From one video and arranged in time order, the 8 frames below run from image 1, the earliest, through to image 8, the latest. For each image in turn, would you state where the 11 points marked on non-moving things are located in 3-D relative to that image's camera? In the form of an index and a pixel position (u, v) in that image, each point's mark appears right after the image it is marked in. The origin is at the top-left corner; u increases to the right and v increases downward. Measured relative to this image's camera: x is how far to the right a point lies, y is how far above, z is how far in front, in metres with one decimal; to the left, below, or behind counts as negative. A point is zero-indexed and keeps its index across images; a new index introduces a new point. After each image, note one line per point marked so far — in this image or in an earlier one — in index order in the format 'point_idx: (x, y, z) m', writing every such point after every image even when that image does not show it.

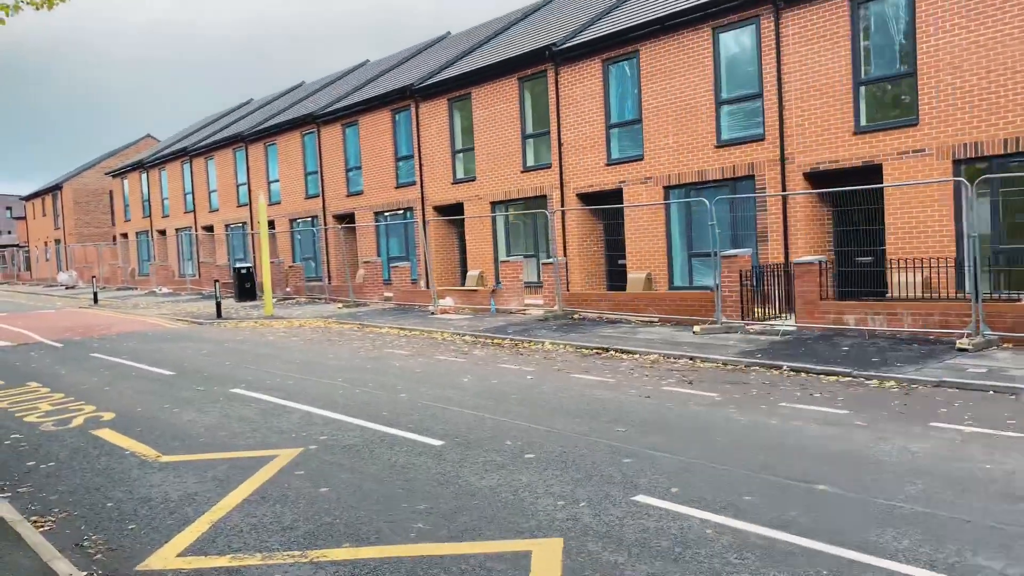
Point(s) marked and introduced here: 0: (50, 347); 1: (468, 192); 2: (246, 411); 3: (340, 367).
0: (-7.7, -1.0, +13.8) m
1: (-1.1, +2.2, +19.5) m
2: (-2.5, -1.1, +7.7) m
3: (-2.1, -1.0, +10.1) m
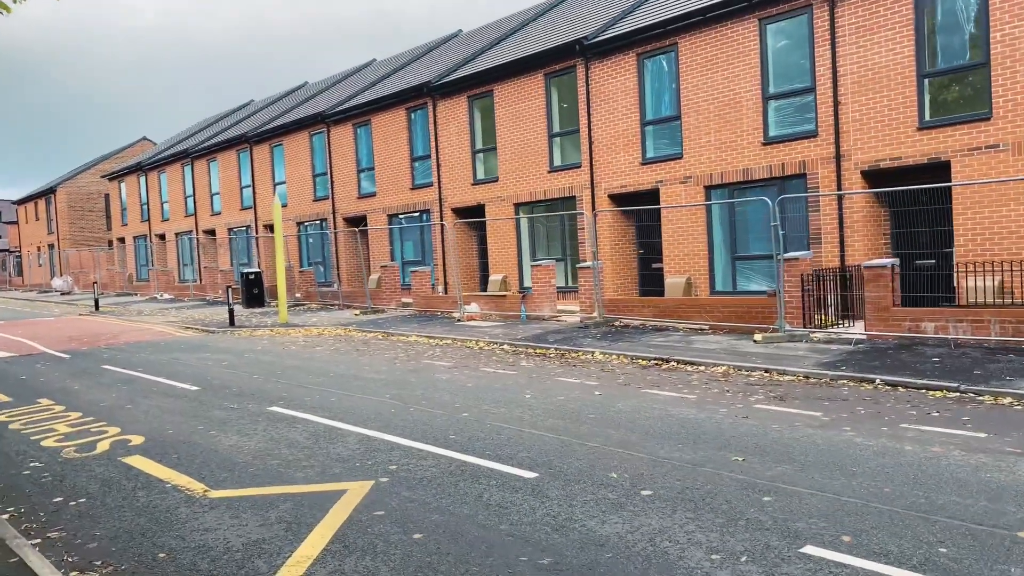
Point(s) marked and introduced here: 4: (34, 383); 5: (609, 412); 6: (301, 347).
0: (-7.1, -1.1, +12.9) m
1: (-0.5, +2.1, +18.7) m
2: (-1.8, -1.2, +6.9) m
3: (-1.5, -1.1, +9.2) m
4: (-6.1, -1.2, +10.6) m
5: (+0.8, -1.1, +7.2) m
6: (-3.4, -0.9, +13.1) m
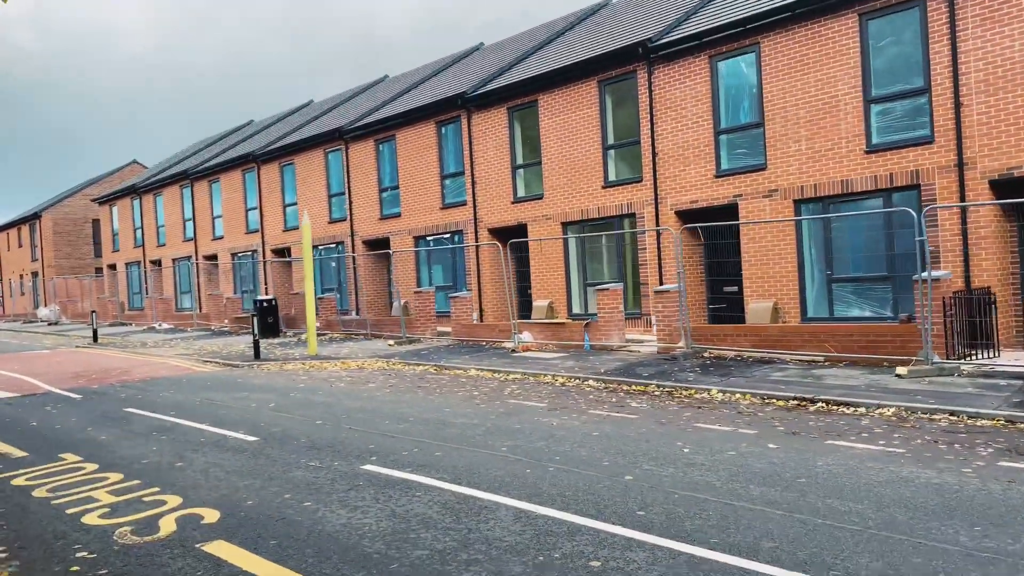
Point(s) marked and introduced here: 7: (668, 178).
0: (-6.0, -1.5, +11.2) m
1: (+0.4, +1.6, +17.2) m
2: (-0.6, -1.4, +5.3) m
3: (-0.3, -1.3, +7.7) m
4: (-5.0, -1.5, +8.9) m
5: (+2.1, -1.3, +5.6) m
6: (-2.3, -1.3, +11.5) m
7: (+2.8, +1.9, +14.5) m
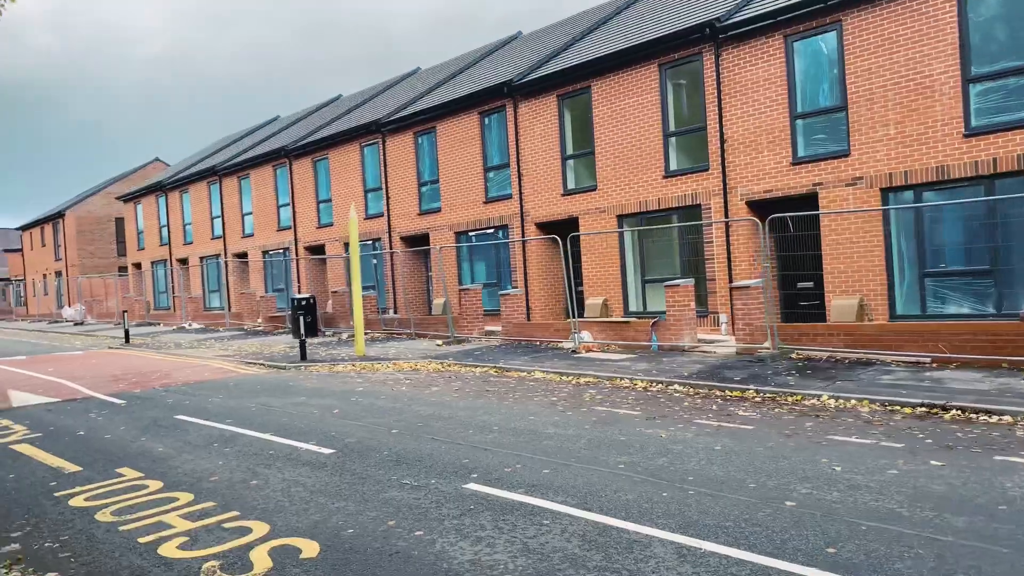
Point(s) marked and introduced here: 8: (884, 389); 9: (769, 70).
0: (-5.1, -1.5, +10.5) m
1: (+1.4, +1.6, +16.4) m
2: (+0.2, -1.4, +4.5) m
3: (+0.6, -1.3, +6.9) m
4: (-4.1, -1.5, +8.2) m
5: (+2.9, -1.2, +4.8) m
6: (-1.3, -1.3, +10.8) m
7: (+3.7, +2.0, +13.7) m
8: (+3.8, -1.0, +8.5) m
9: (+4.1, +3.4, +13.2) m
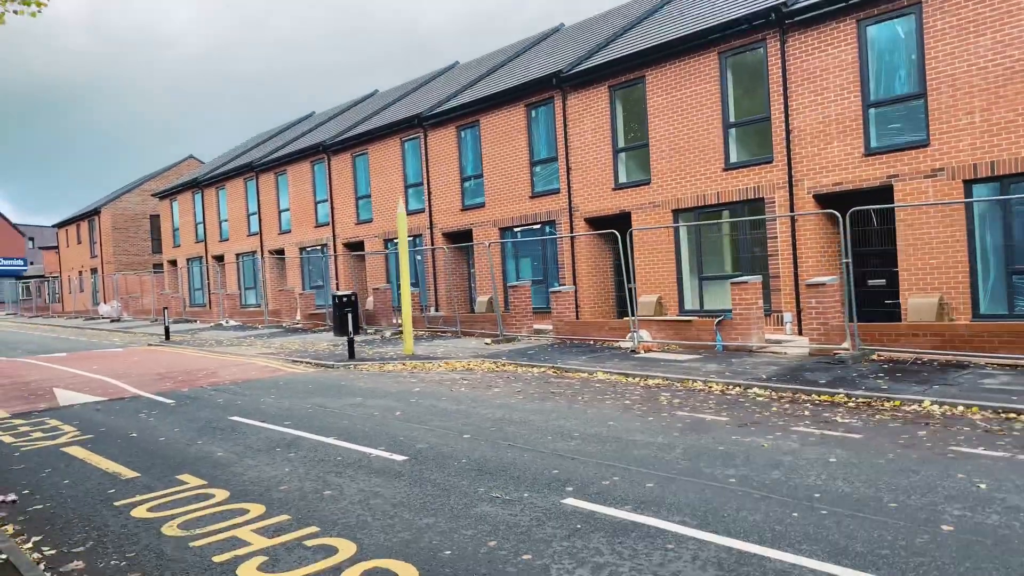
0: (-4.3, -1.4, +10.1) m
1: (+2.4, +1.7, +15.8) m
2: (+0.8, -1.3, +4.0) m
3: (+1.2, -1.2, +6.3) m
4: (-3.4, -1.5, +7.8) m
5: (+3.5, -1.2, +4.2) m
6: (-0.5, -1.2, +10.3) m
7: (+4.6, +2.0, +13.0) m
8: (+4.5, -1.0, +7.9) m
9: (+4.9, +3.5, +12.5) m
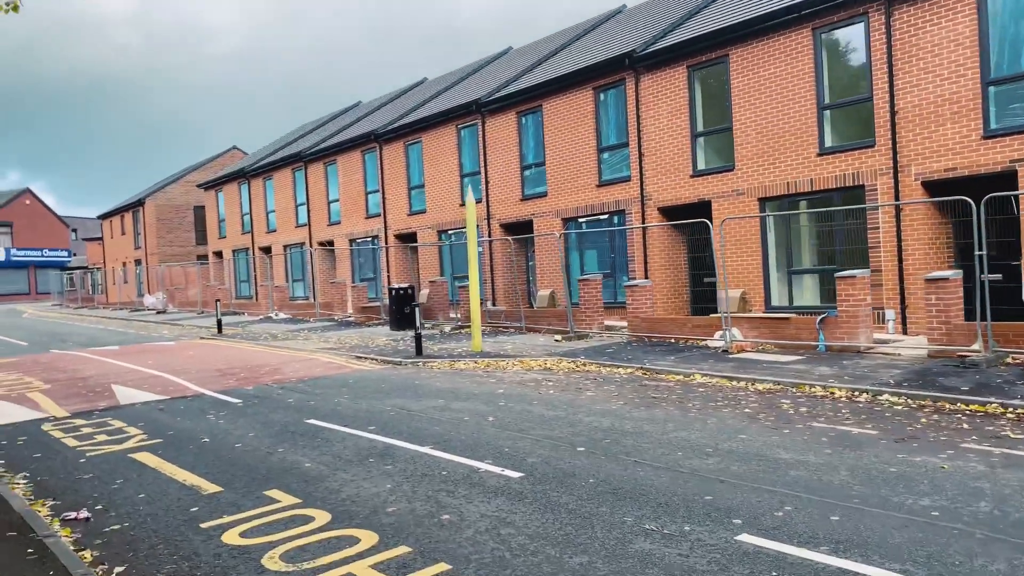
0: (-3.2, -1.3, +9.5) m
1: (+3.7, +1.8, +14.8) m
2: (+1.6, -1.3, +3.1) m
3: (+2.1, -1.2, +5.4) m
4: (-2.4, -1.4, +7.1) m
5: (+4.3, -1.2, +3.2) m
6: (+0.5, -1.2, +9.5) m
7: (+5.8, +2.1, +12.0) m
8: (+5.5, -1.0, +6.9) m
9: (+6.1, +3.5, +11.4) m
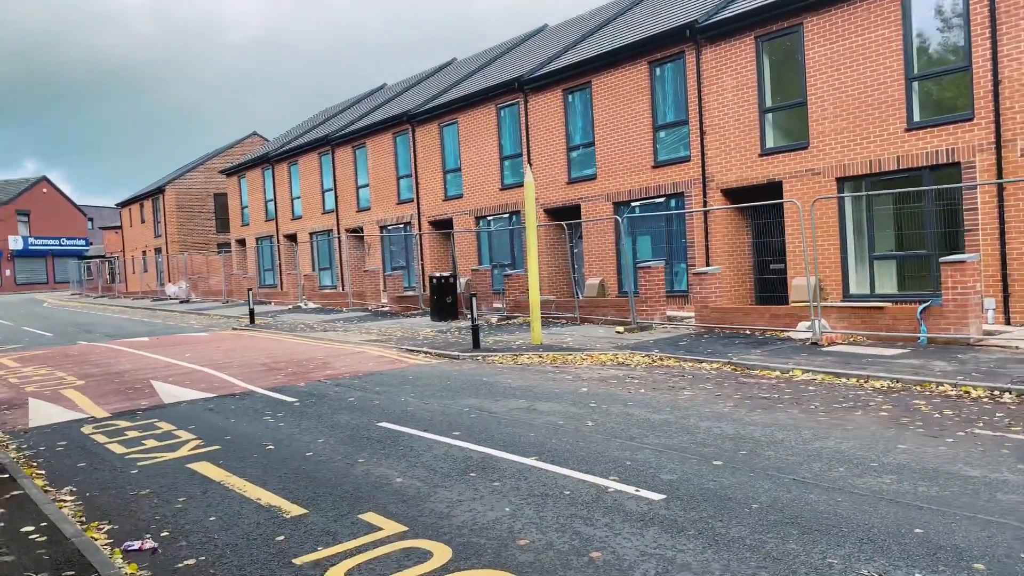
0: (-2.3, -1.2, +8.6) m
1: (+4.6, +2.0, +13.8) m
2: (+2.4, -1.3, +2.2) m
3: (+2.9, -1.1, +4.5) m
4: (-1.6, -1.3, +6.2) m
5: (+5.1, -1.1, +2.2) m
6: (+1.4, -1.0, +8.5) m
7: (+6.7, +2.3, +10.9) m
8: (+6.3, -0.9, +5.9) m
9: (+7.0, +3.7, +10.4) m
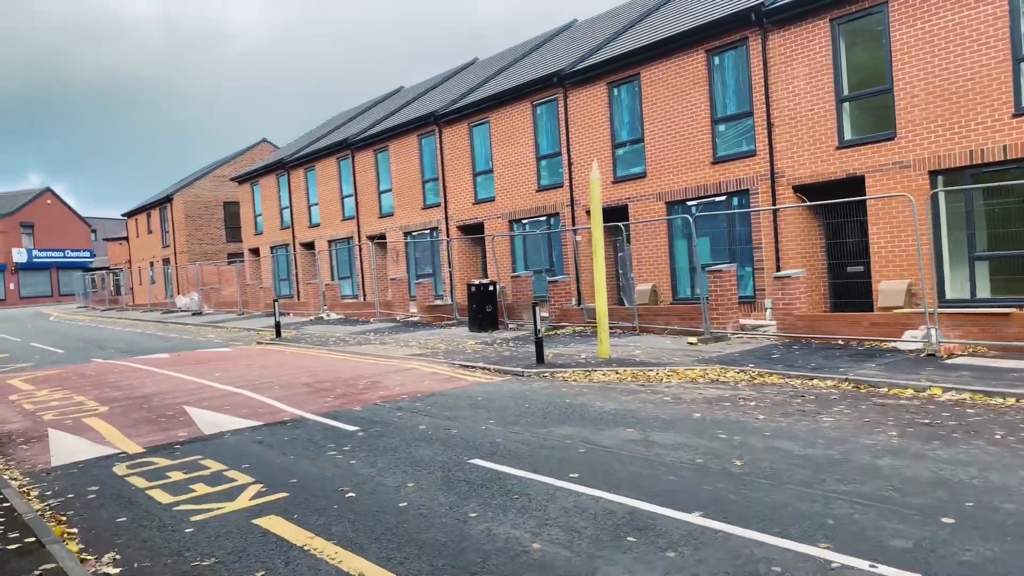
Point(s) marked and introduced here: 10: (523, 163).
0: (-1.4, -1.3, +7.4) m
1: (+5.5, +1.9, +12.6) m
2: (+3.3, -1.3, +1.0) m
3: (+3.8, -1.1, +3.3) m
4: (-0.7, -1.4, +5.0) m
5: (+6.0, -1.1, +1.0) m
6: (+2.3, -1.1, +7.3) m
7: (+7.6, +2.3, +9.7) m
8: (+7.2, -0.8, +4.7) m
9: (+7.8, +3.7, +9.2) m
10: (+0.3, +2.9, +19.4) m
